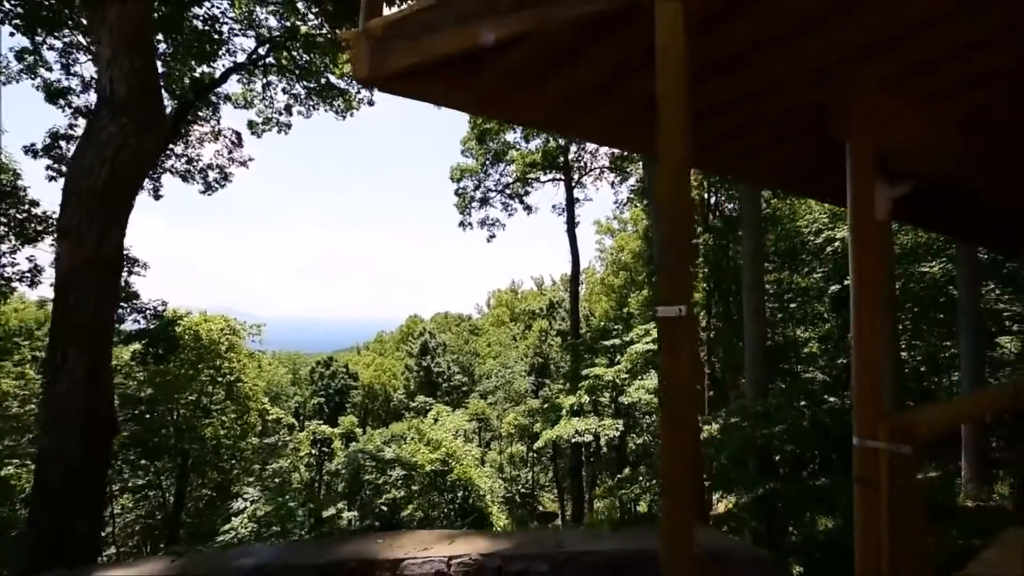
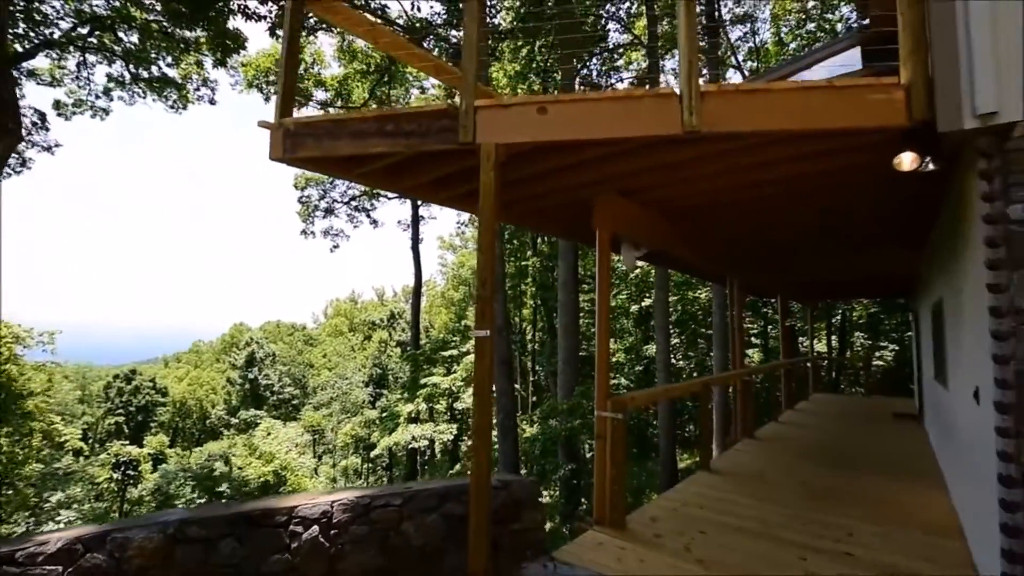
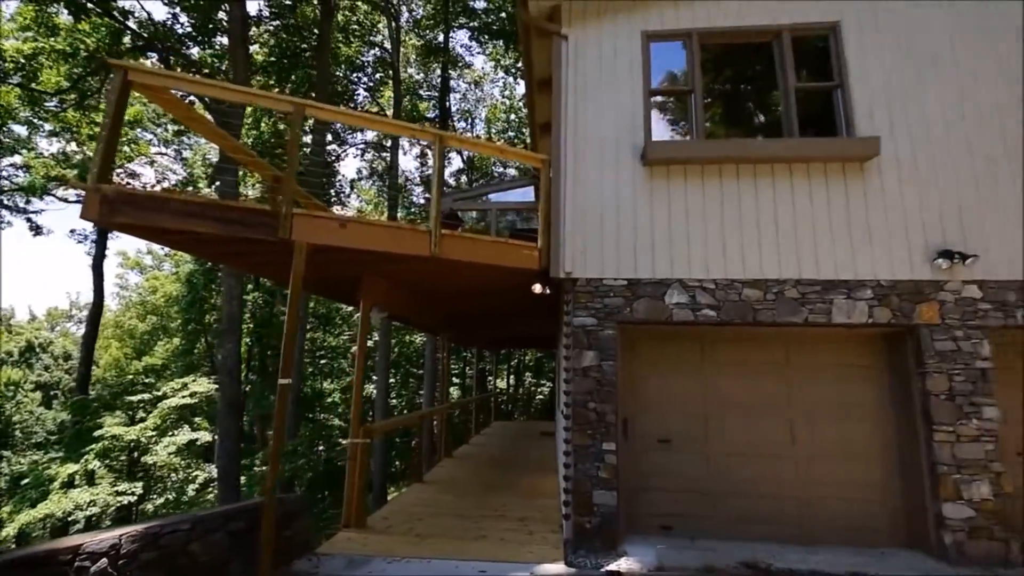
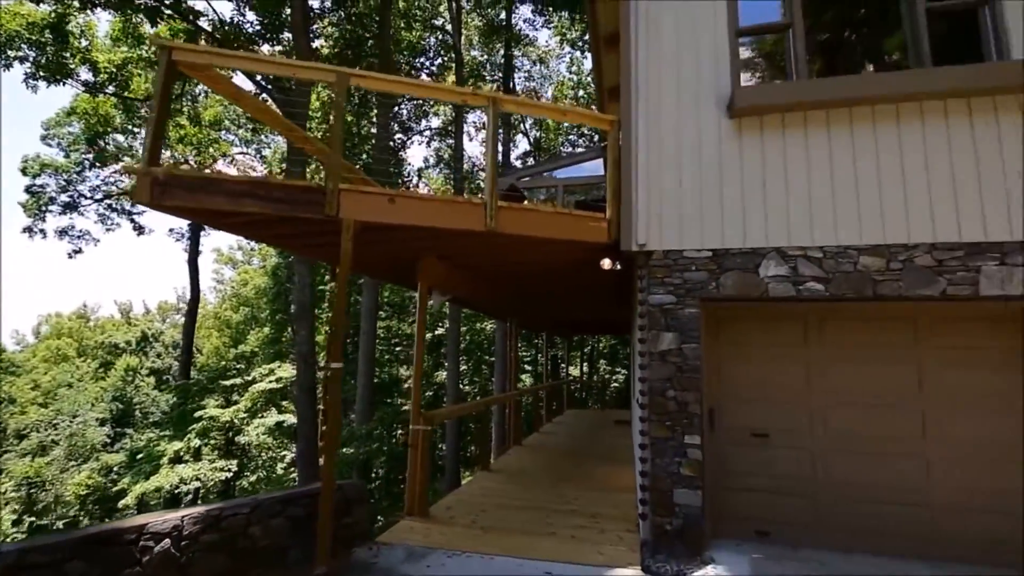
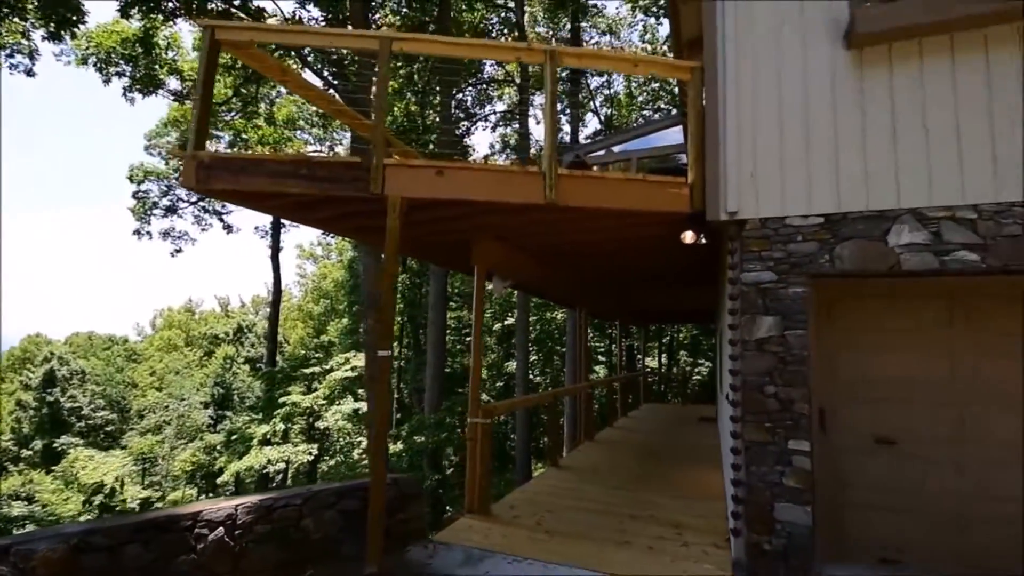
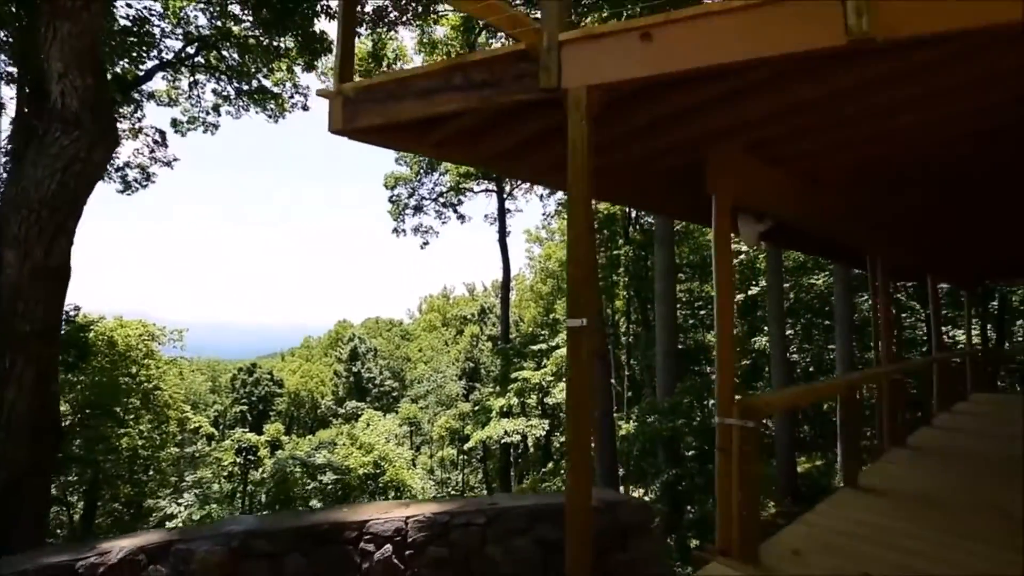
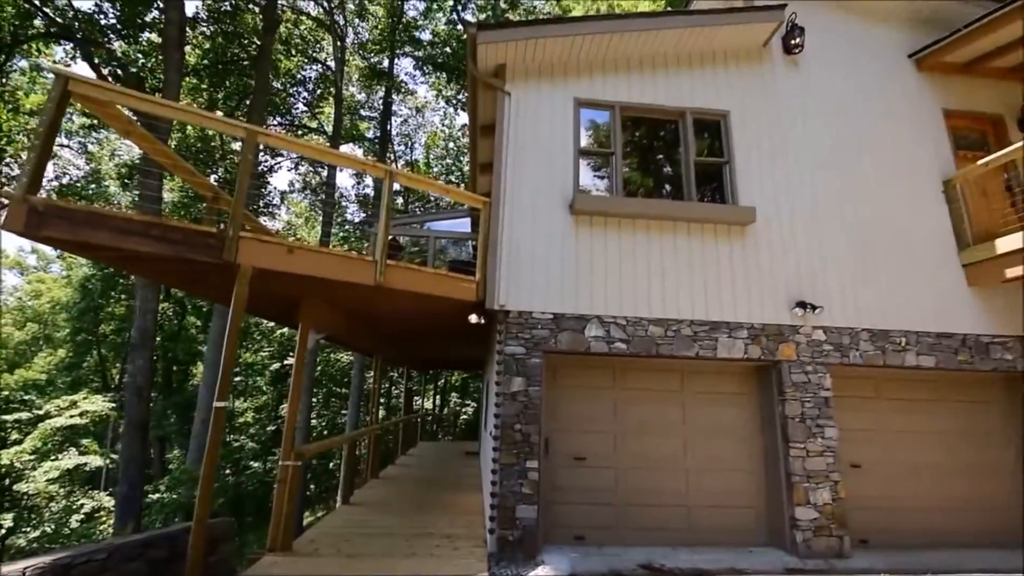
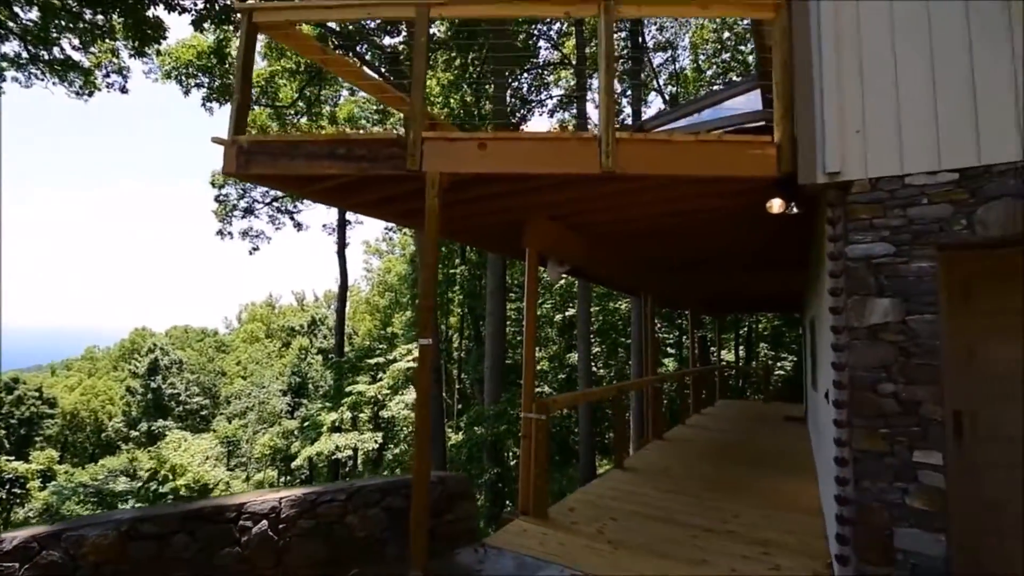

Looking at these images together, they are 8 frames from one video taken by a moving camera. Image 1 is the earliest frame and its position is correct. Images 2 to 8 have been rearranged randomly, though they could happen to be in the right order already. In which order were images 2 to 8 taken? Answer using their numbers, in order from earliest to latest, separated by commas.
6, 2, 8, 5, 4, 3, 7
